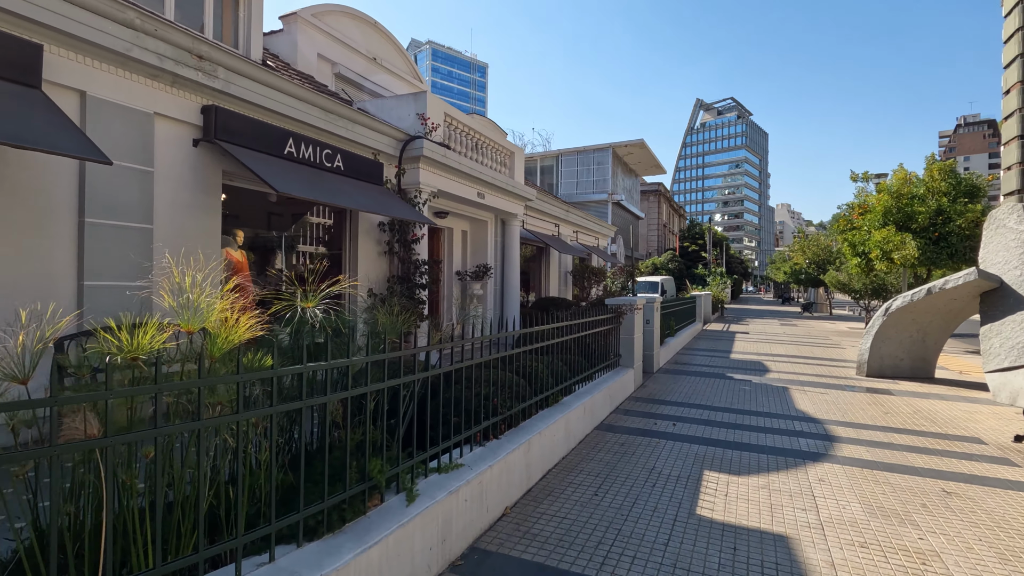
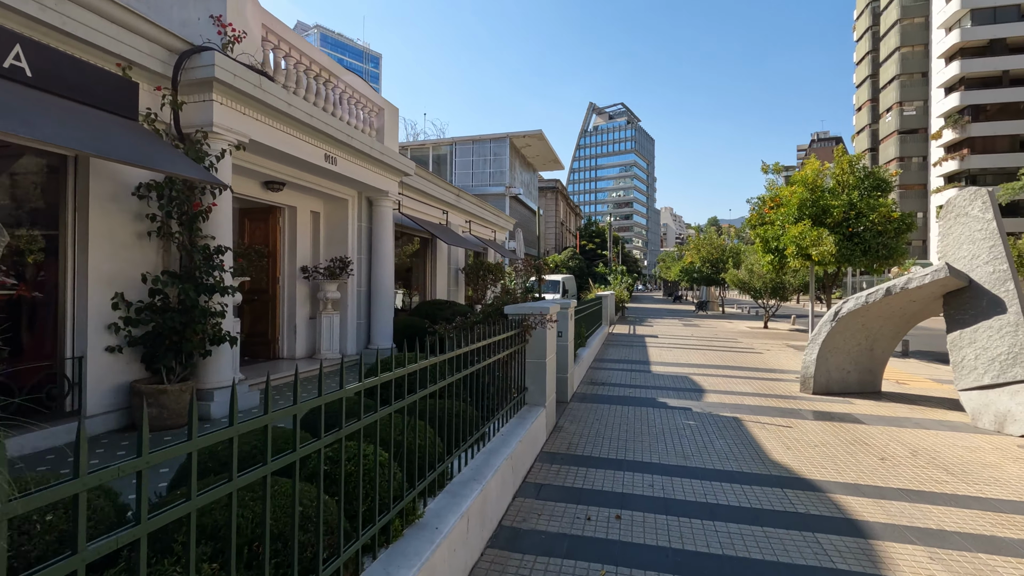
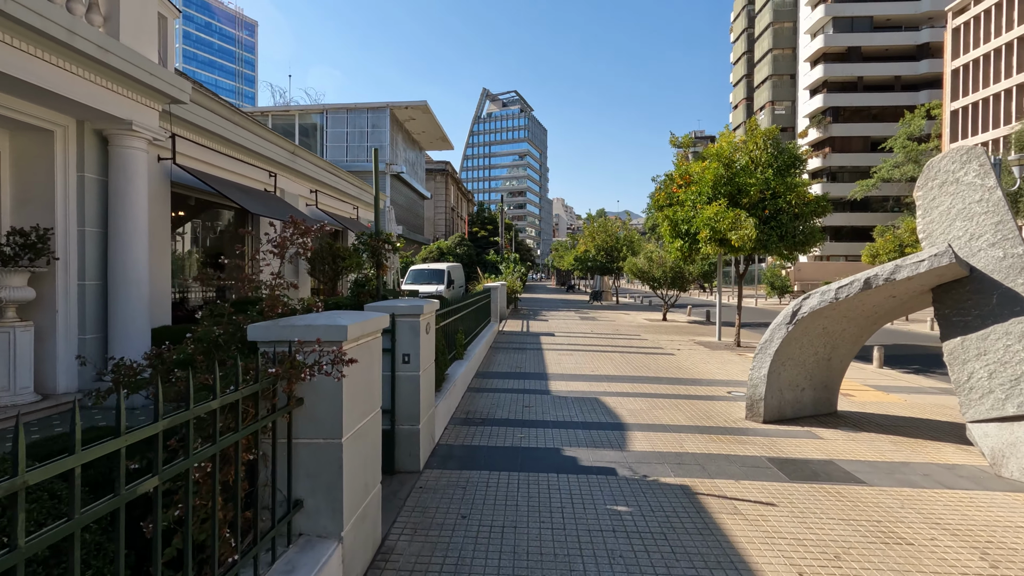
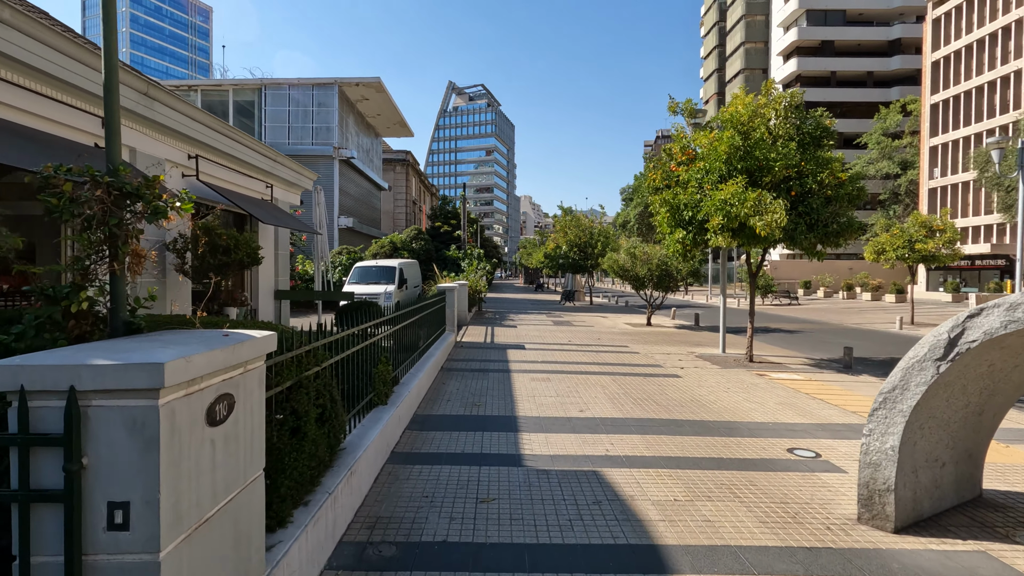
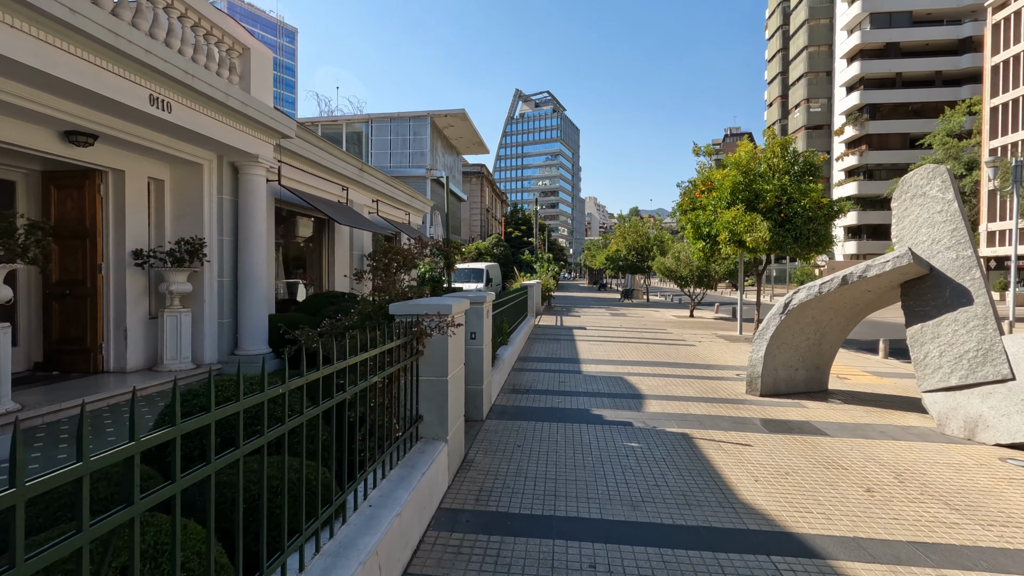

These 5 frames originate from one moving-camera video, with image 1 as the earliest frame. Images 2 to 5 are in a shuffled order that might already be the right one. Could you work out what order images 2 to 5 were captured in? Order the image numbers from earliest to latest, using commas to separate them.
2, 5, 3, 4
